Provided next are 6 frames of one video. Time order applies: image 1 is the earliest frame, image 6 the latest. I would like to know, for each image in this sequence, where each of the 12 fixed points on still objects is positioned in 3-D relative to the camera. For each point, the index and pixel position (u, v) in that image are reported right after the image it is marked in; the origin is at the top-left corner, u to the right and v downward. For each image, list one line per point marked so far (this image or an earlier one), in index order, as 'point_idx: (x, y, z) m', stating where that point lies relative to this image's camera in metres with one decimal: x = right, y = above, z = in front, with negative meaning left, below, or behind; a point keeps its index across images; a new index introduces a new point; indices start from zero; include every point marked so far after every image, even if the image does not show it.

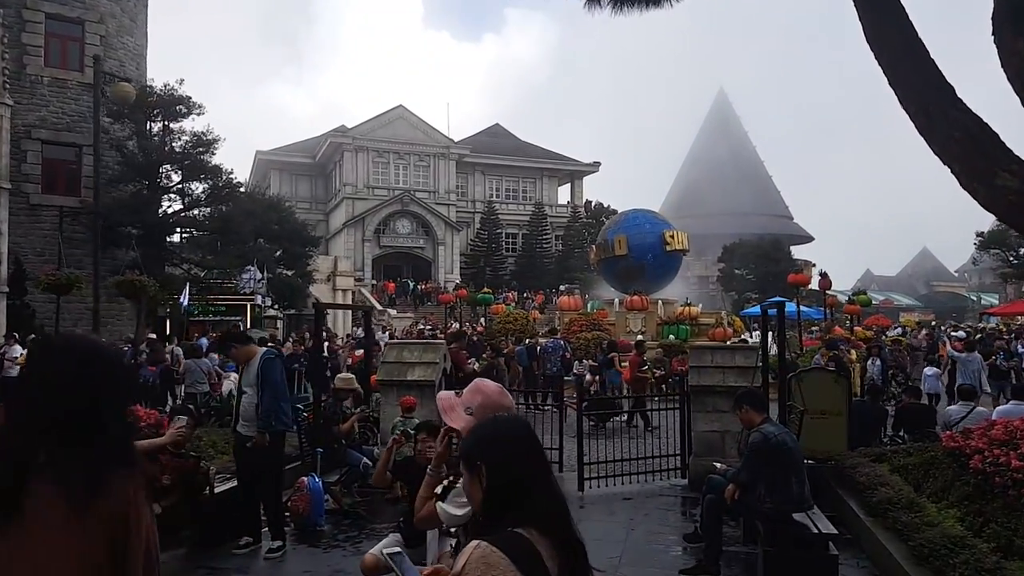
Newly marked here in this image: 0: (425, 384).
0: (-1.2, -1.4, +10.3) m
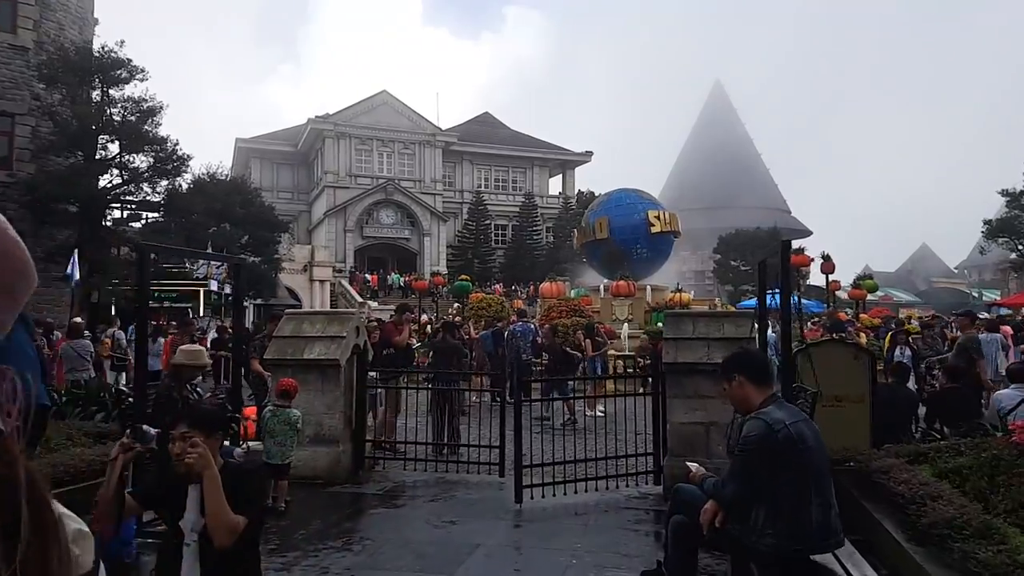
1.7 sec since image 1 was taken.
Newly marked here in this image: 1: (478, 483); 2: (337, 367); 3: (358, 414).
0: (-2.0, -0.8, +8.0) m
1: (-0.3, -2.0, +7.7) m
2: (-1.9, -0.9, +8.0) m
3: (-1.7, -1.4, +8.3) m
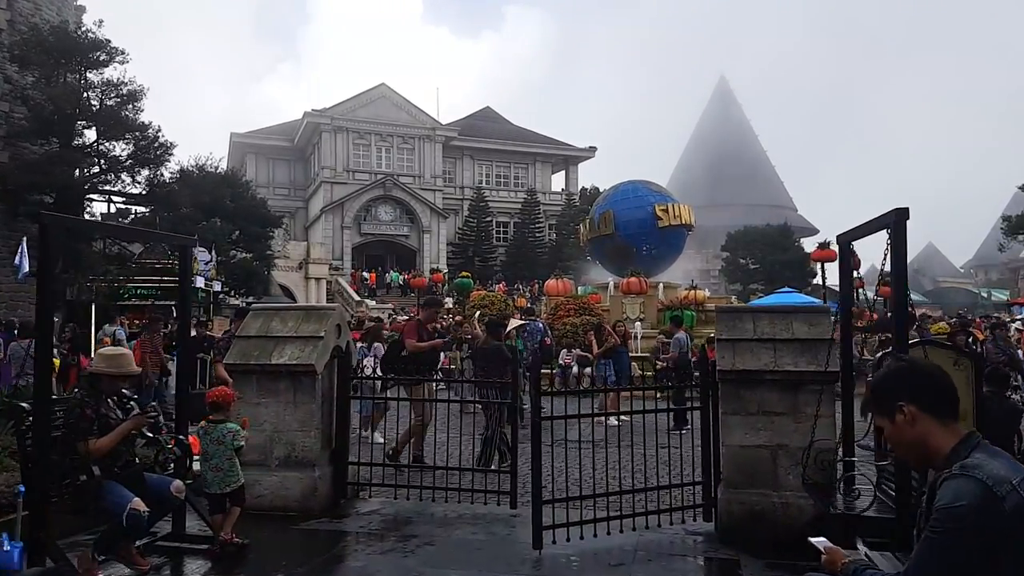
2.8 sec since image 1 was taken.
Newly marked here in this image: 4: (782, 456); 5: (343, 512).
0: (-1.8, -0.7, +6.5) m
1: (-0.2, -2.0, +6.3) m
2: (-1.8, -0.8, +6.6) m
3: (-1.6, -1.3, +6.8) m
4: (+2.1, -1.3, +5.6) m
5: (-1.5, -2.0, +6.6) m
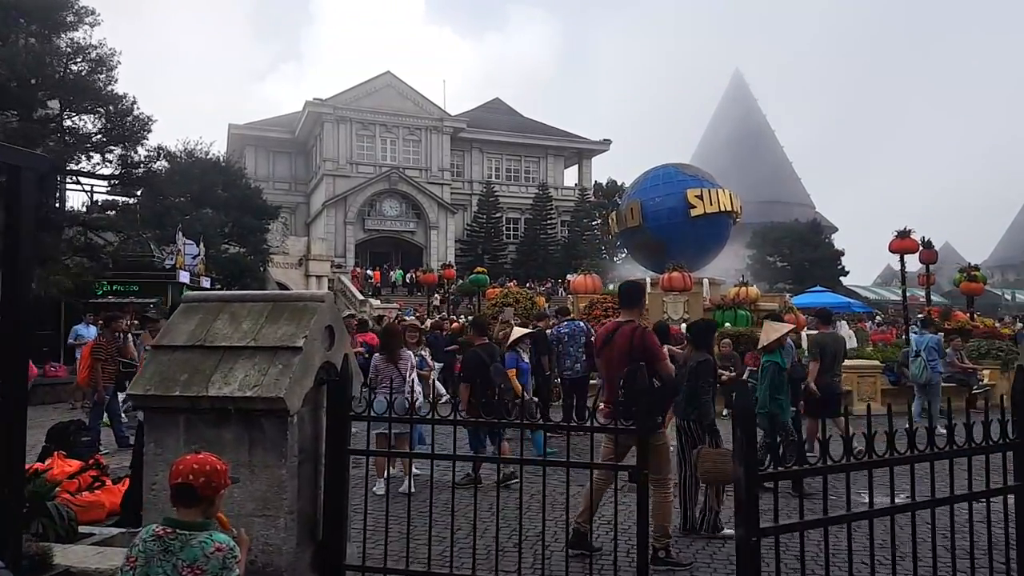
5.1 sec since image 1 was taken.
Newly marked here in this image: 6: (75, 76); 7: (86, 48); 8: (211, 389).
0: (-1.2, -0.6, +3.7) m
1: (+0.4, -1.8, +3.4) m
2: (-1.1, -0.6, +3.7) m
3: (-0.9, -1.2, +3.9) m
4: (+2.7, -1.2, +2.7) m
5: (-0.9, -1.9, +3.7) m
6: (-11.2, +5.4, +18.8) m
7: (-11.2, +6.3, +19.4) m
8: (-1.5, -0.5, +3.7) m
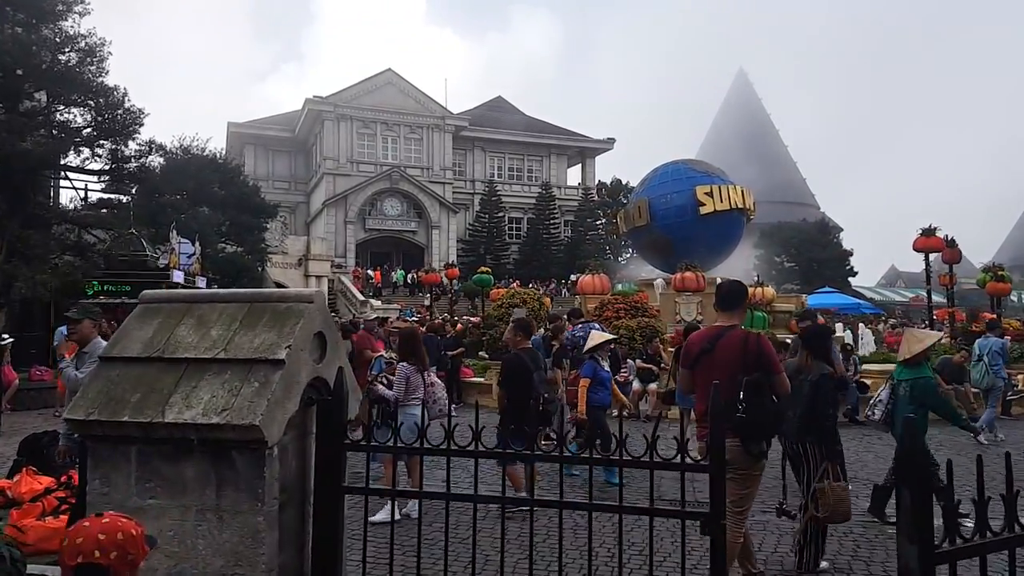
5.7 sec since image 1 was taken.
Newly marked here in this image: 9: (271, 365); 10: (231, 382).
0: (-1.1, -0.6, +2.9) m
1: (+0.6, -1.8, +2.6) m
2: (-1.0, -0.6, +2.9) m
3: (-0.8, -1.2, +3.1) m
4: (+2.9, -1.1, +1.9) m
5: (-0.8, -1.9, +2.9) m
6: (-11.0, +5.4, +18.0) m
7: (-11.1, +6.3, +18.6) m
8: (-1.4, -0.5, +2.9) m
9: (-1.0, -0.3, +3.0) m
10: (-1.1, -0.4, +3.0) m
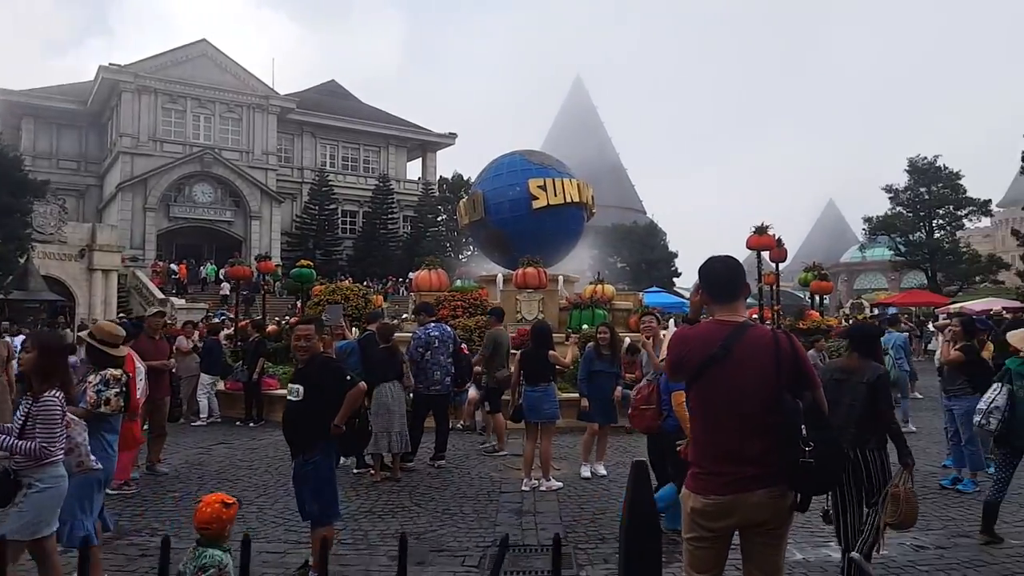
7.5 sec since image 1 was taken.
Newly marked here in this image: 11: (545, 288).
0: (-1.7, -0.5, +0.4) m
1: (0.0, -1.7, +0.5) m
2: (-1.6, -0.5, +0.5) m
3: (-1.5, -1.0, +0.7) m
4: (+2.4, -1.1, +0.4) m
5: (-1.4, -1.7, +0.5) m
6: (-14.5, +5.6, +13.1) m
7: (-14.8, +6.5, +13.7) m
8: (-2.0, -0.4, +0.4) m
9: (-1.6, -0.2, +0.5) m
10: (-1.8, -0.3, +0.5) m
11: (+0.8, 0.0, +18.1) m
